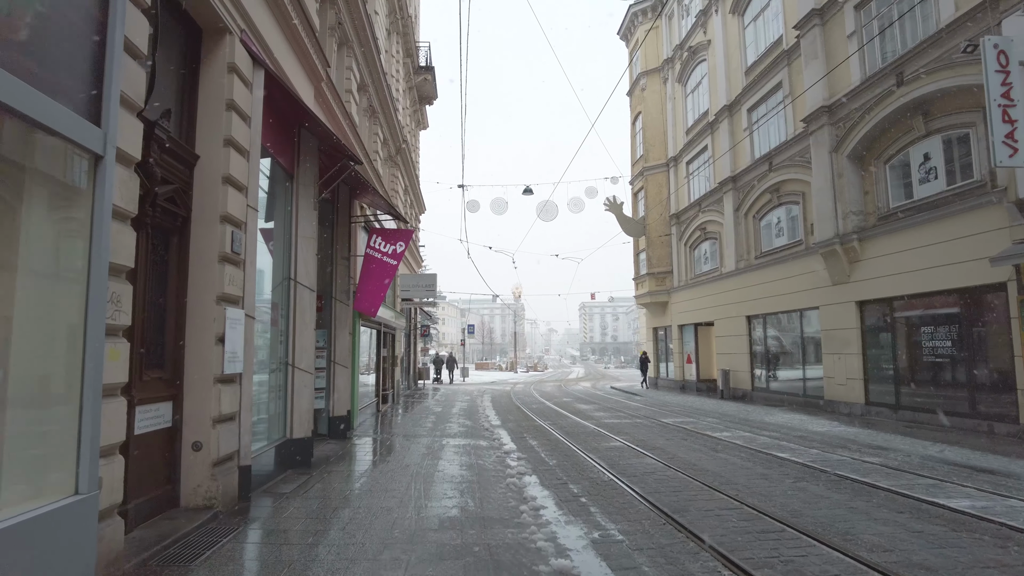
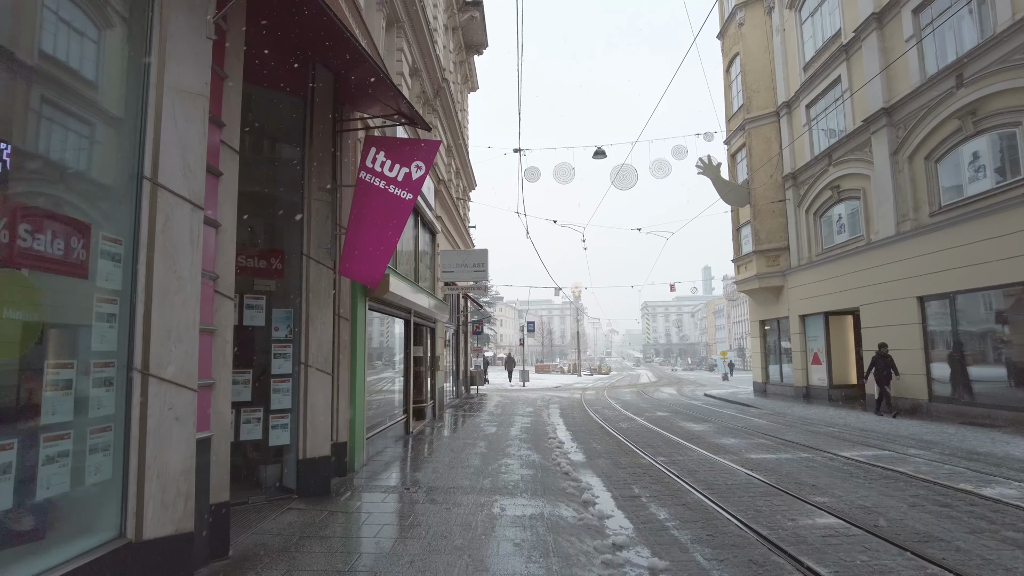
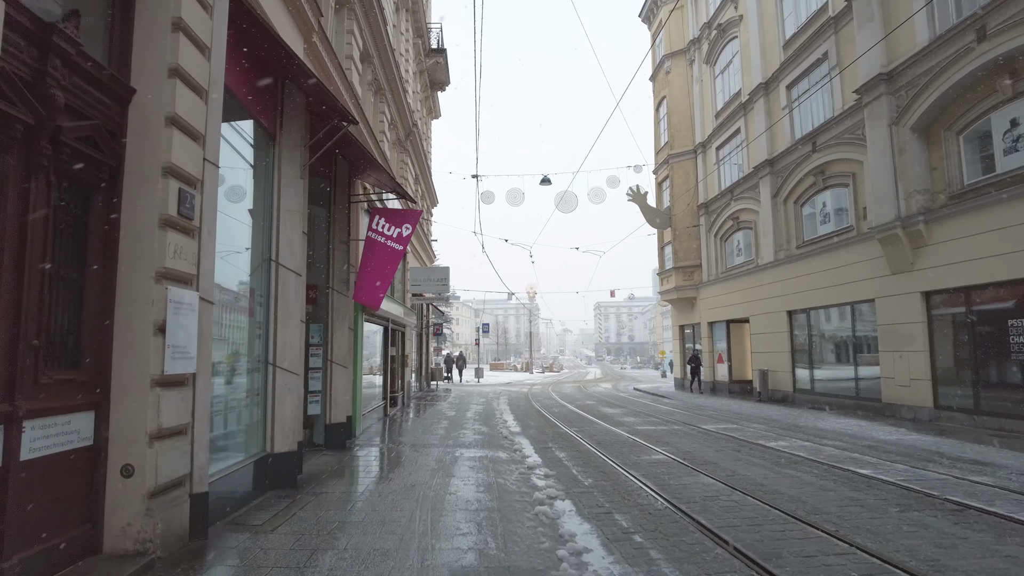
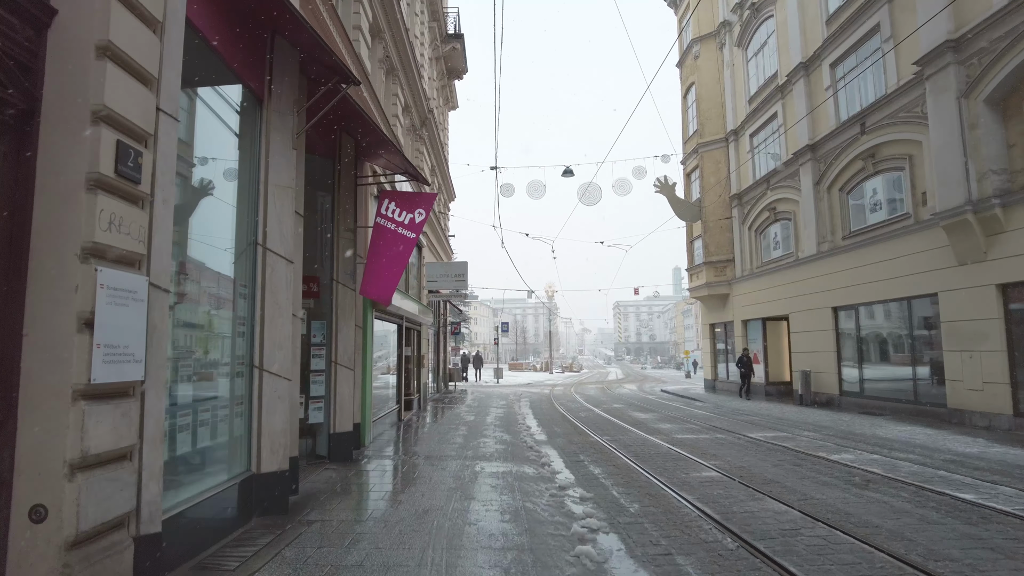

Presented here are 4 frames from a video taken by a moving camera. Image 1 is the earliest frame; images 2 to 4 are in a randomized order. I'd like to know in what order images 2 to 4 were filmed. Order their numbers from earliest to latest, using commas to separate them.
3, 4, 2
